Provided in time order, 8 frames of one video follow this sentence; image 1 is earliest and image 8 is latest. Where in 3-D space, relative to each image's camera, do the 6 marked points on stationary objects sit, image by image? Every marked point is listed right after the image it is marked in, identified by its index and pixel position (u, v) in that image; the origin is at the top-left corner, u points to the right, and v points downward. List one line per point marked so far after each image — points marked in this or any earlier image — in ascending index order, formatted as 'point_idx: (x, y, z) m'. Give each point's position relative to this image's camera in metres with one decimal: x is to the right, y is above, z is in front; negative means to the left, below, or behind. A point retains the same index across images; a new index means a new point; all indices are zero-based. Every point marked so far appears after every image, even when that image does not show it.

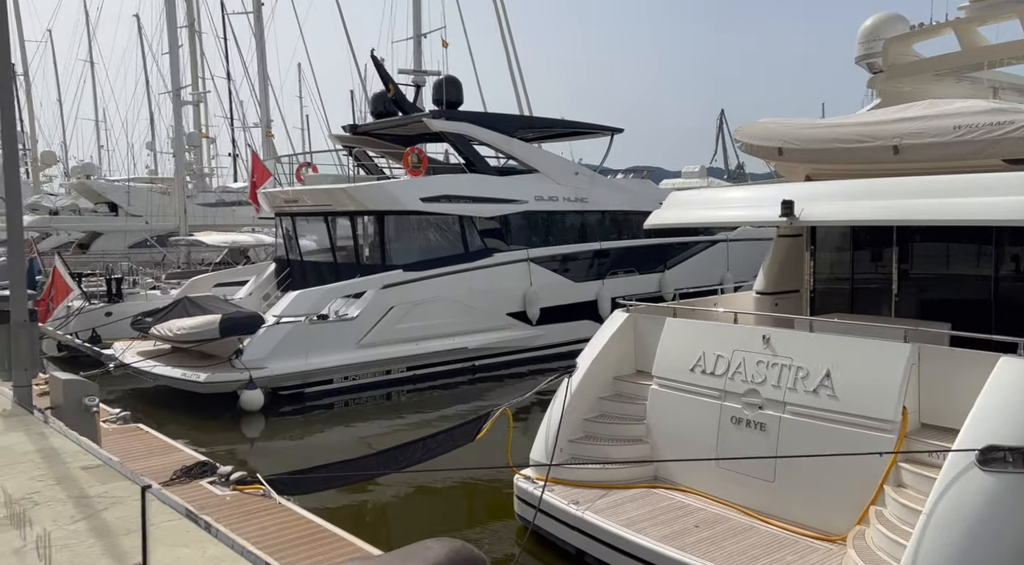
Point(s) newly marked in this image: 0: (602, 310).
0: (+1.4, -0.4, +12.9) m
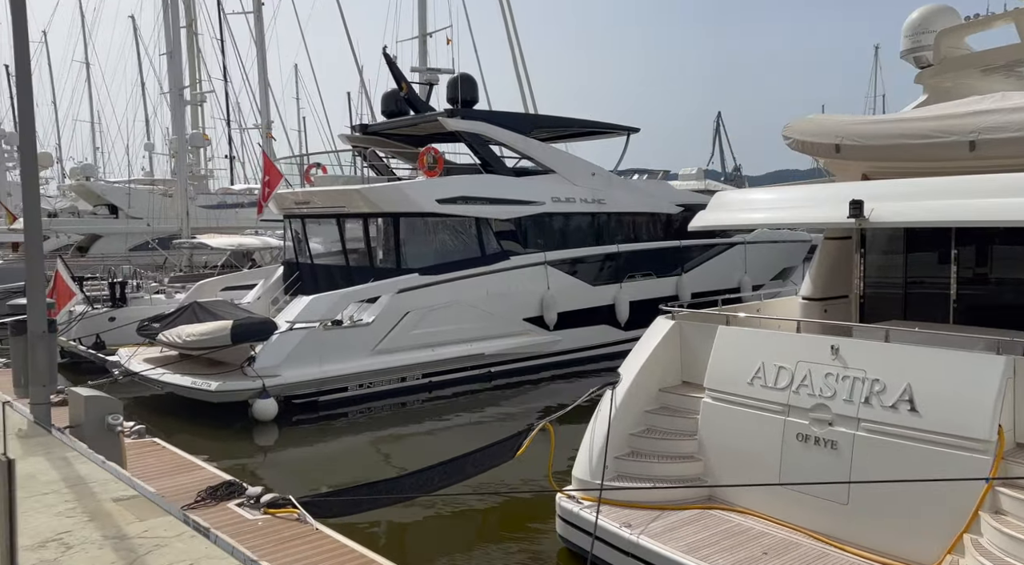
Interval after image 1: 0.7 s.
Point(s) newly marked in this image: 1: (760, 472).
0: (+1.6, -0.5, +12.6) m
1: (+1.4, -1.1, +4.8) m
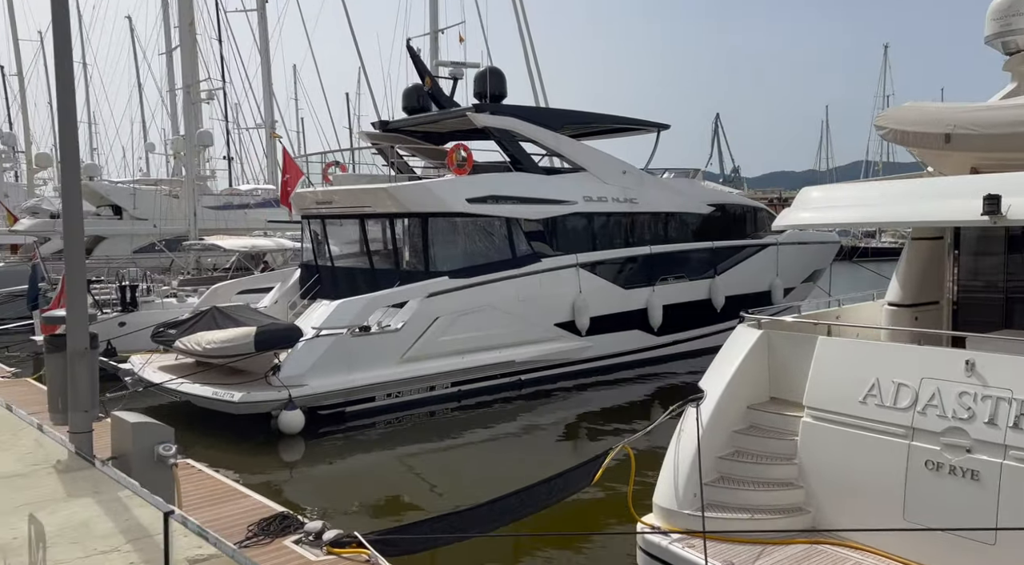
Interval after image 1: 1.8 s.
0: (+2.0, -0.5, +12.1) m
1: (+1.9, -1.1, +4.3) m
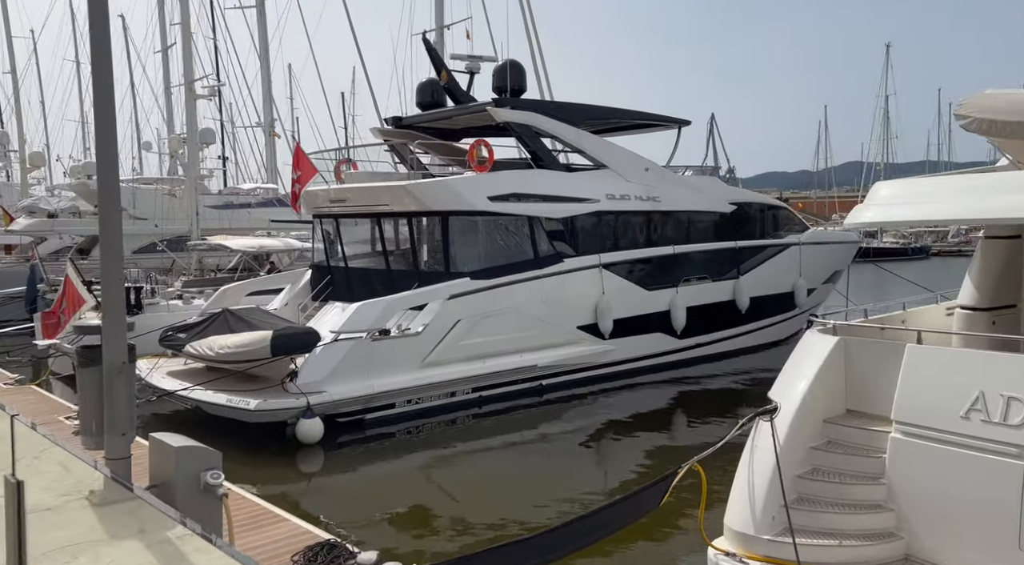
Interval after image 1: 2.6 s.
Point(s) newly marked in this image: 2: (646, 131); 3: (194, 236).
0: (+2.3, -0.5, +11.7) m
1: (+2.2, -1.1, +3.9) m
2: (+2.1, +2.3, +12.8) m
3: (-6.5, +1.0, +17.2) m
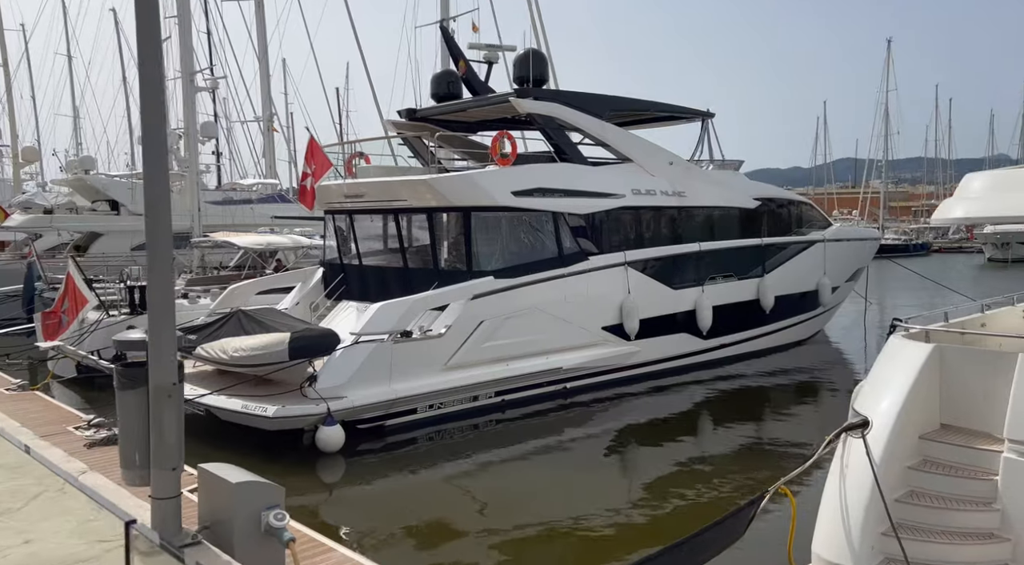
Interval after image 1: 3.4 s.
0: (+2.6, -0.5, +11.3) m
1: (+2.5, -1.1, +3.5) m
2: (+2.3, +2.3, +12.4) m
3: (-6.3, +1.0, +16.7) m
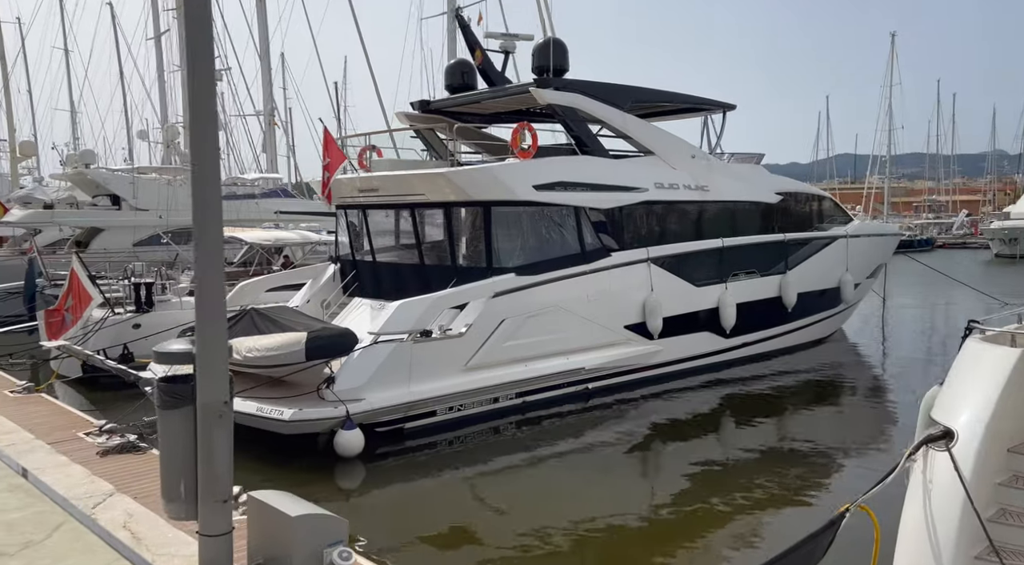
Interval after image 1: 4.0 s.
0: (+2.8, -0.5, +11.0) m
1: (+2.8, -1.1, +3.2) m
2: (+2.5, +2.4, +12.1) m
3: (-6.1, +1.1, +16.3) m
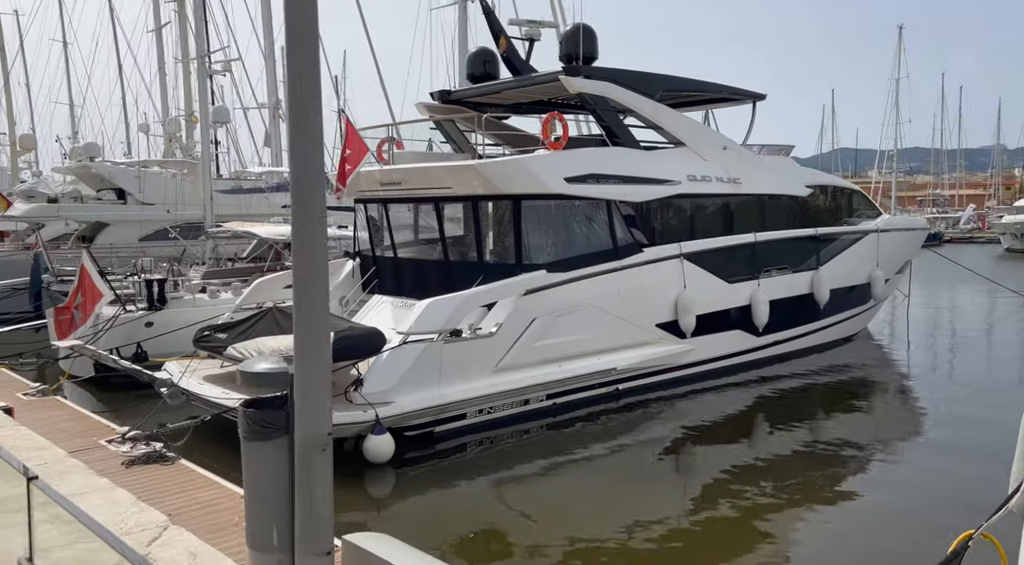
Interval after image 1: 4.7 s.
0: (+3.1, -0.4, +10.6) m
1: (+3.1, -1.1, +2.8) m
2: (+2.9, +2.4, +11.7) m
3: (-5.8, +1.2, +16.0) m
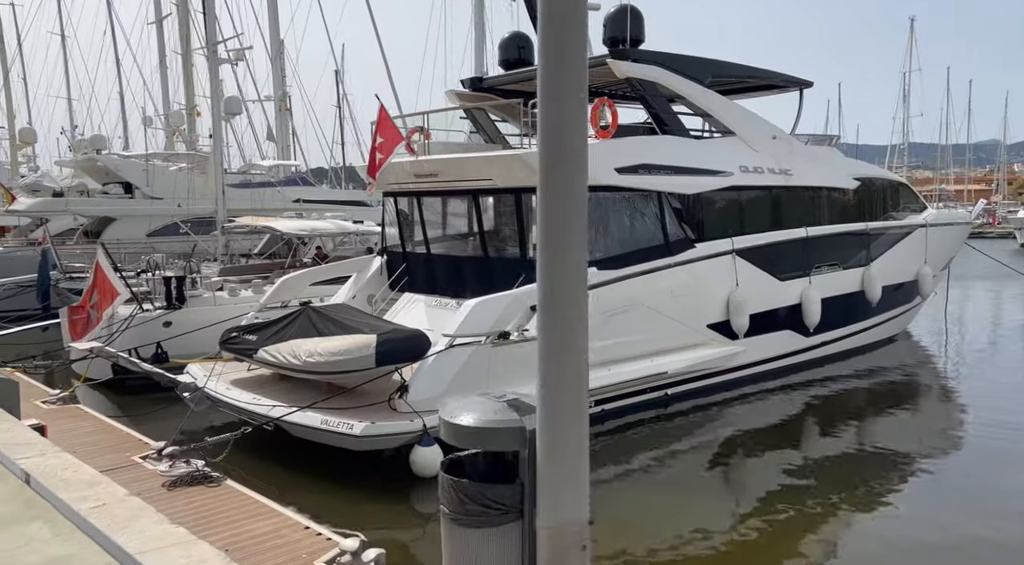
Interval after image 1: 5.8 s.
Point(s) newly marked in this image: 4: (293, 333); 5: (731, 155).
0: (+3.6, -0.4, +10.1) m
1: (+3.6, -1.2, +2.3) m
2: (+3.3, +2.5, +11.1) m
3: (-5.3, +1.2, +15.4) m
4: (-2.0, -0.4, +7.5) m
5: (+2.5, +1.4, +9.6) m
